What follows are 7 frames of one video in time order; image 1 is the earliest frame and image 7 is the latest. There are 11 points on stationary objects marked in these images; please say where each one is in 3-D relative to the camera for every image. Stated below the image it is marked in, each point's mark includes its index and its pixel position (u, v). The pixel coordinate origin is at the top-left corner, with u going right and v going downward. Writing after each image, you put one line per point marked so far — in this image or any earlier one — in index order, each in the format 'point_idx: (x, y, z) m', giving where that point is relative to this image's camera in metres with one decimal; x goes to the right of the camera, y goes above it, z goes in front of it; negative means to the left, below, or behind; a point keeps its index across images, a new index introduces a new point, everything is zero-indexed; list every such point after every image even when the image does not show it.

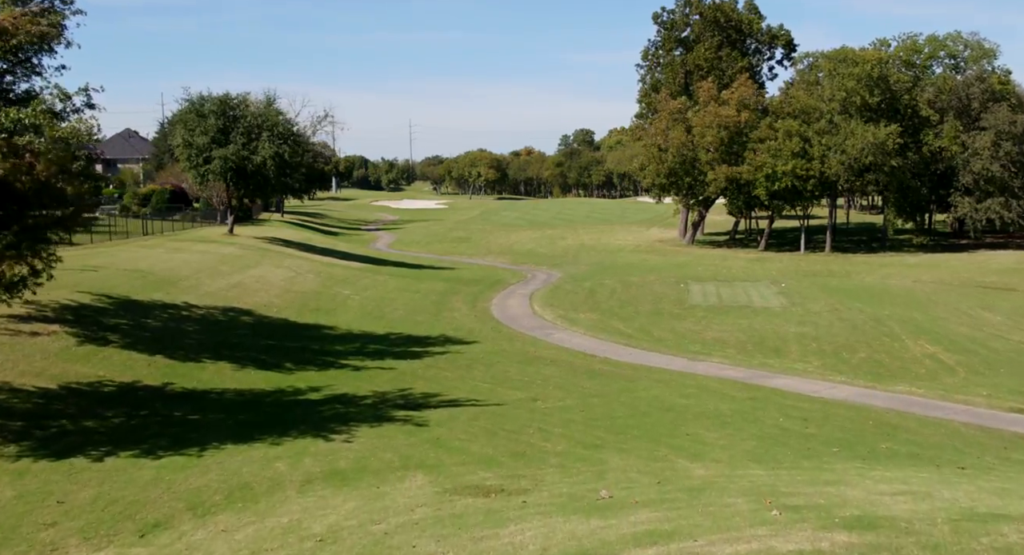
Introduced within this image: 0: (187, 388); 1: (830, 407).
0: (-5.8, -2.0, +17.8) m
1: (+5.6, -2.3, +17.7) m
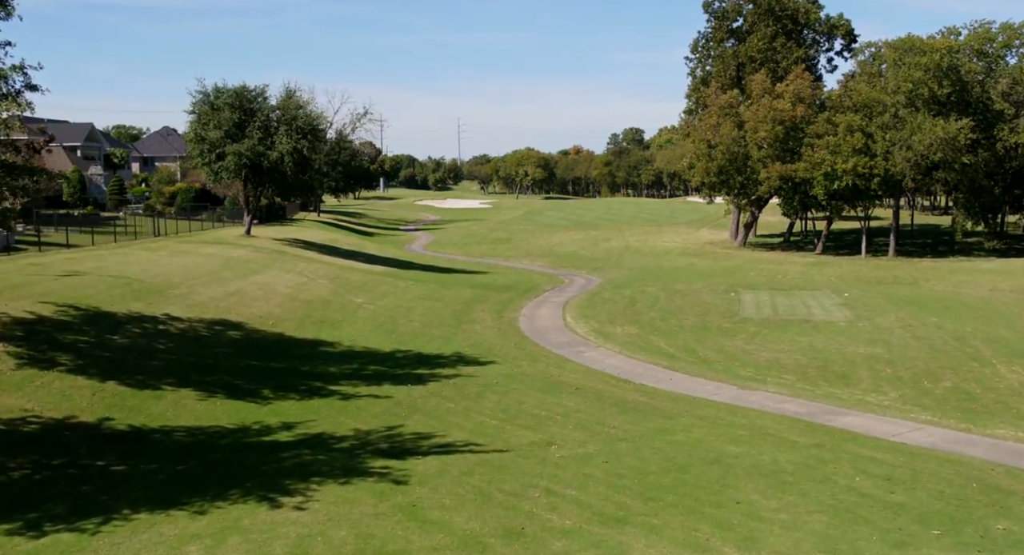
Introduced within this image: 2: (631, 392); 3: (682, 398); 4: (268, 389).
0: (-5.6, -2.2, +14.8) m
1: (+5.7, -2.6, +14.1) m
2: (+2.3, -2.2, +19.2) m
3: (+3.1, -2.2, +18.8) m
4: (-4.4, -2.0, +18.3) m
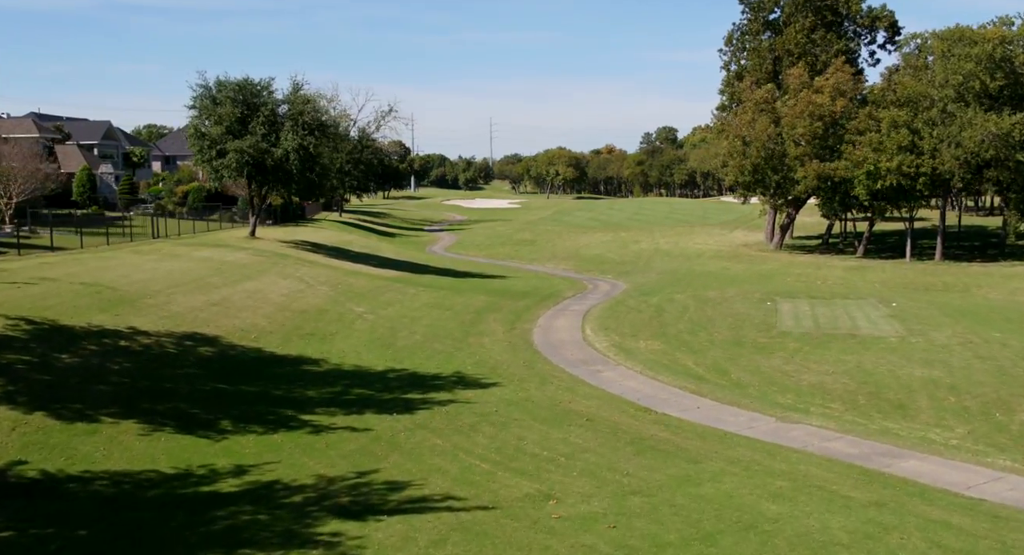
0: (-5.8, -2.4, +12.4) m
1: (+5.5, -2.8, +11.3) m
2: (+2.3, -2.4, +16.5) m
3: (+3.1, -2.5, +16.0) m
4: (-4.4, -2.2, +15.8) m
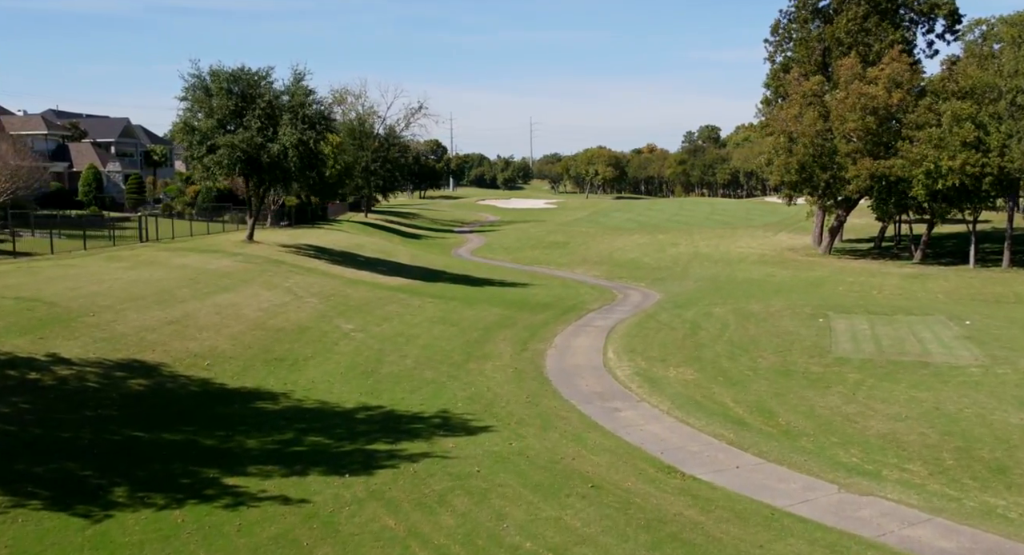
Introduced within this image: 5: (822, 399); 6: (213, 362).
0: (-6.2, -2.7, +8.9) m
1: (+5.1, -3.2, +7.4) m
2: (+2.1, -2.7, +12.7) m
3: (+2.9, -2.8, +12.2) m
4: (-4.7, -2.5, +12.2) m
5: (+5.6, -2.2, +18.0) m
6: (-5.7, -1.6, +19.2) m
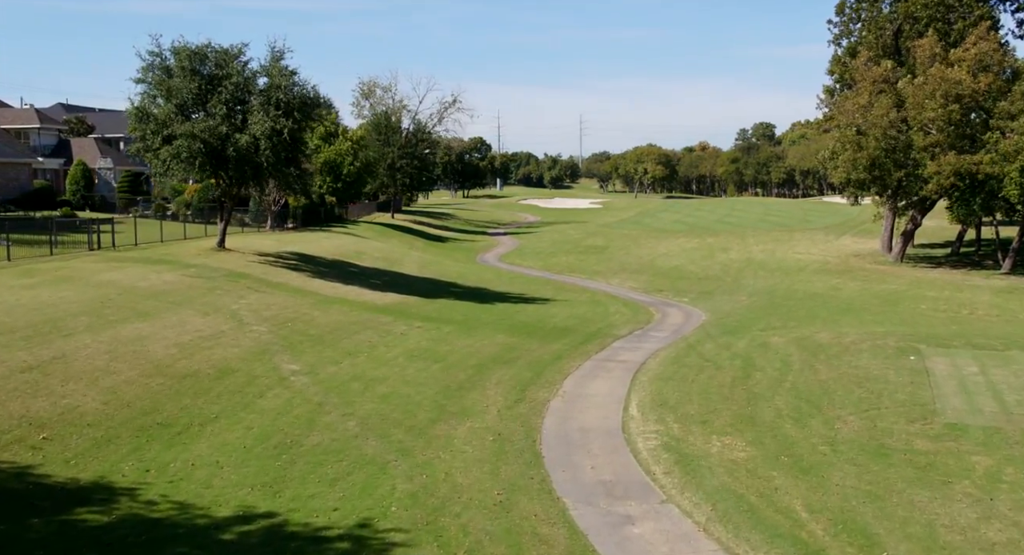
0: (-7.1, -3.2, +3.3) m
1: (+4.1, -3.7, +1.2) m
2: (+1.3, -3.3, +6.6) m
3: (+2.1, -3.3, +6.1) m
4: (-5.4, -3.0, +6.5) m
5: (+5.1, -2.7, +11.8) m
6: (-6.1, -2.1, +13.5) m
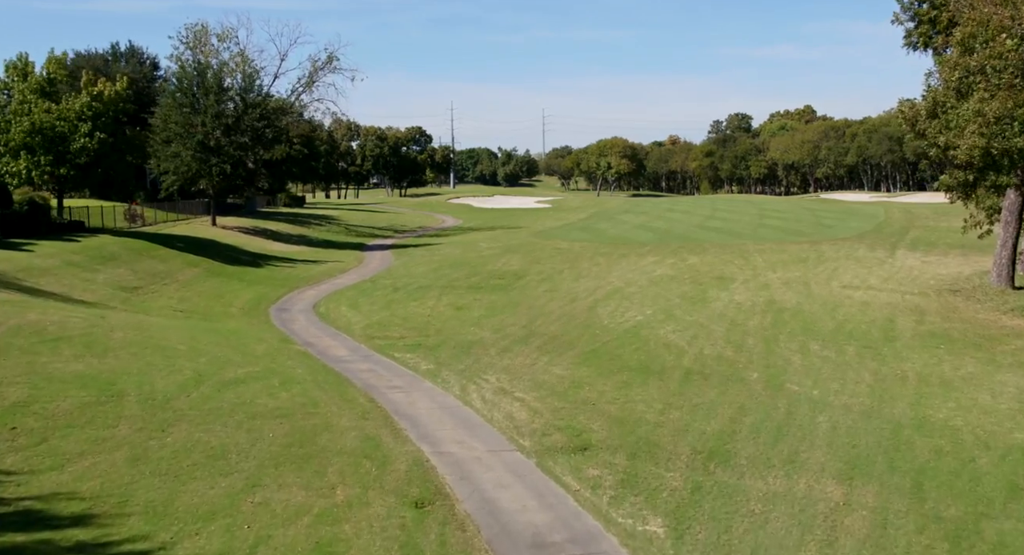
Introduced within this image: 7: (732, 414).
0: (-10.9, -5.1, -23.1) m
1: (+0.4, -5.6, -24.8) m
2: (-2.6, -5.1, -19.4) m
3: (-1.8, -5.2, -19.9) m
4: (-9.3, -4.9, -19.7) m
5: (+1.0, -4.6, -14.2) m
6: (-10.2, -4.0, -12.8) m
7: (+3.7, -2.2, +15.9) m
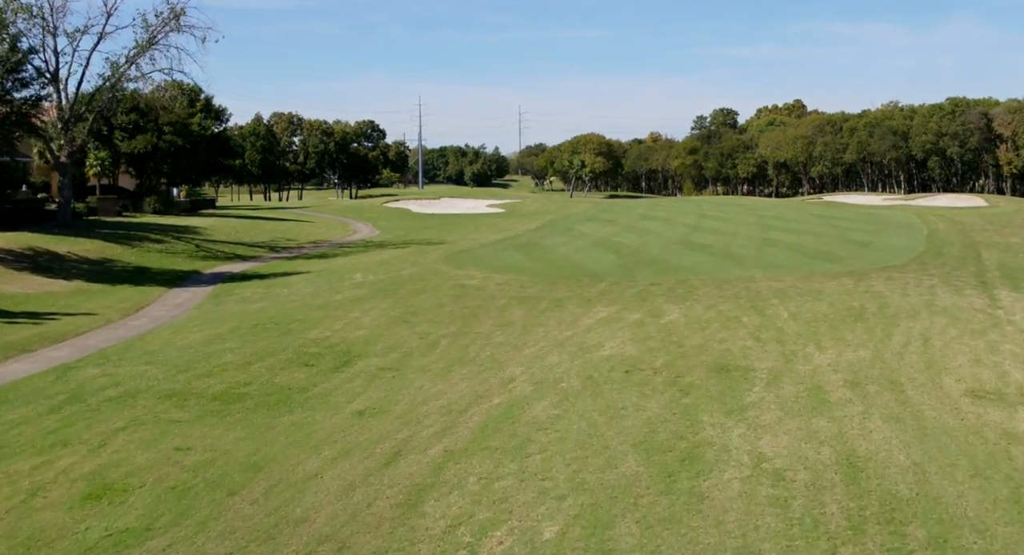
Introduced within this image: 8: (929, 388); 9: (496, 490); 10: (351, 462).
0: (-13.4, -6.8, -41.0) m
1: (-2.2, -7.3, -42.6) m
2: (-5.2, -6.9, -37.3) m
3: (-4.4, -6.9, -37.8) m
4: (-12.0, -6.7, -37.7) m
5: (-1.7, -6.3, -31.9) m
6: (-13.0, -5.7, -30.7) m
7: (+0.4, -3.9, -1.8) m
8: (+7.4, -1.8, +17.4) m
9: (-0.1, -2.5, +11.9) m
10: (-2.2, -2.4, +13.2) m
